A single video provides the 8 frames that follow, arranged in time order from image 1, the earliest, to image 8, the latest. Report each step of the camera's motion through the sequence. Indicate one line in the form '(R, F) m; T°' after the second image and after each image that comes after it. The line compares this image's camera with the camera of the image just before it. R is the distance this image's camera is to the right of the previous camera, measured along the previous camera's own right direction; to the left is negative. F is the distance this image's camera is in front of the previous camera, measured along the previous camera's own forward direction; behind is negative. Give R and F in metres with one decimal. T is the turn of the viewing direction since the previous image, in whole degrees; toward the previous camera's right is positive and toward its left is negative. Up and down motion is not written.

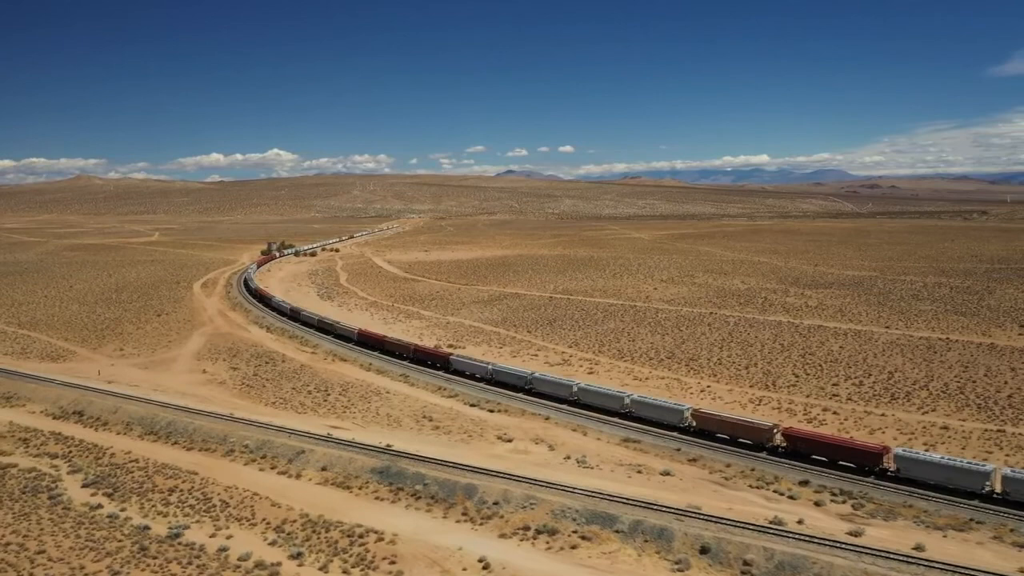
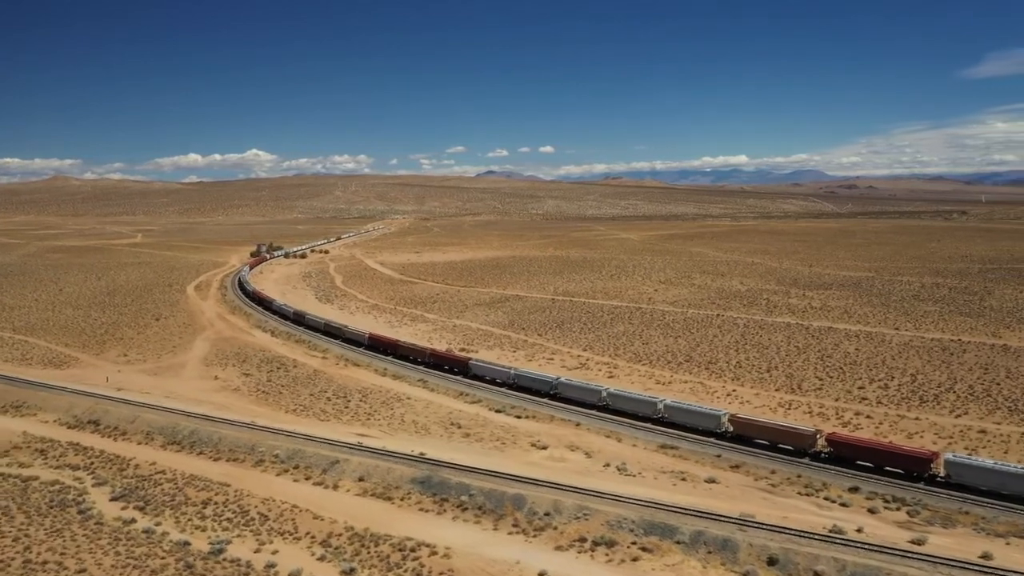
(-1.6, +0.5) m; +1°
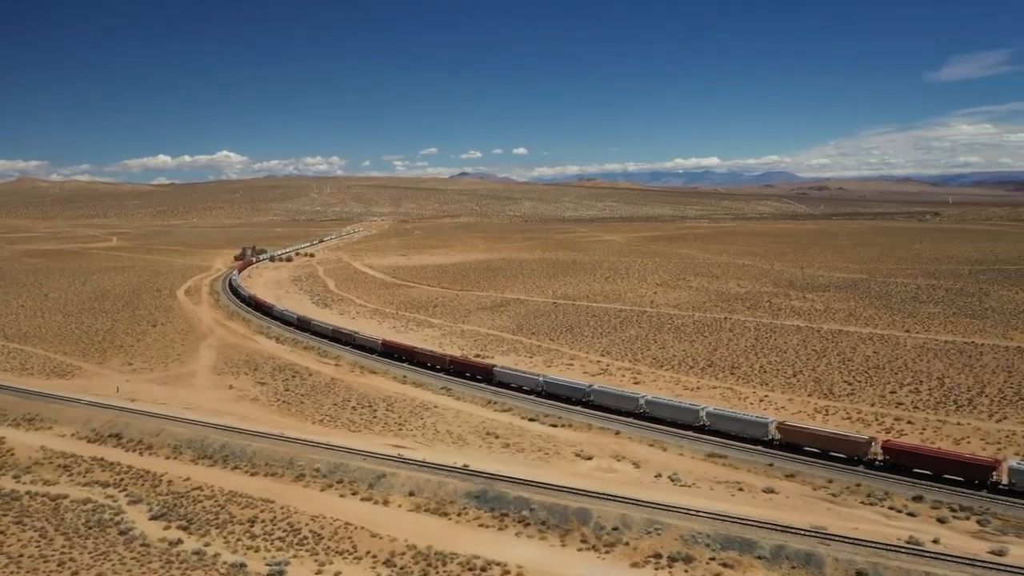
(-2.0, +0.6) m; +2°
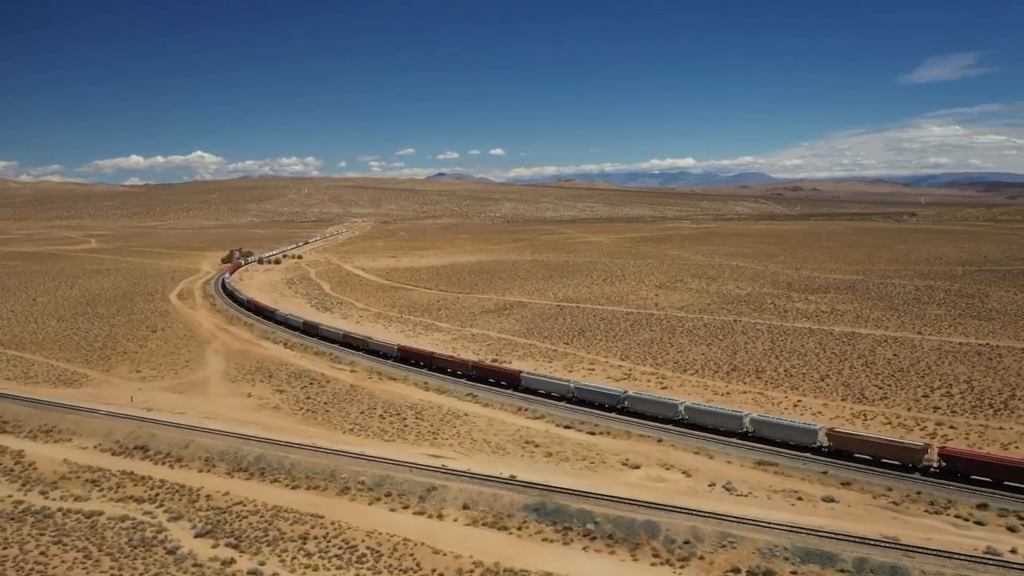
(-1.9, +0.6) m; +2°
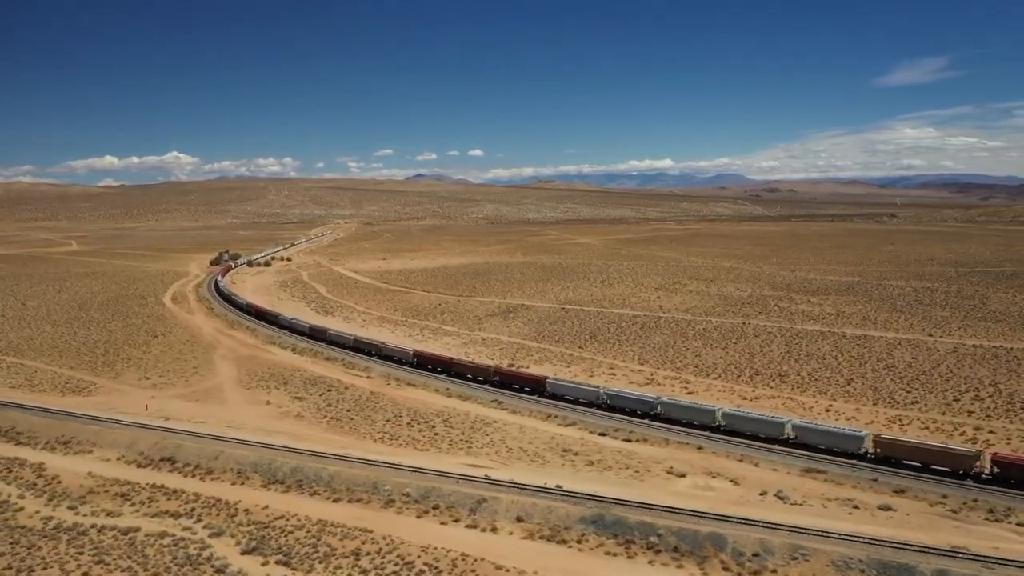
(-1.8, +0.5) m; +2°
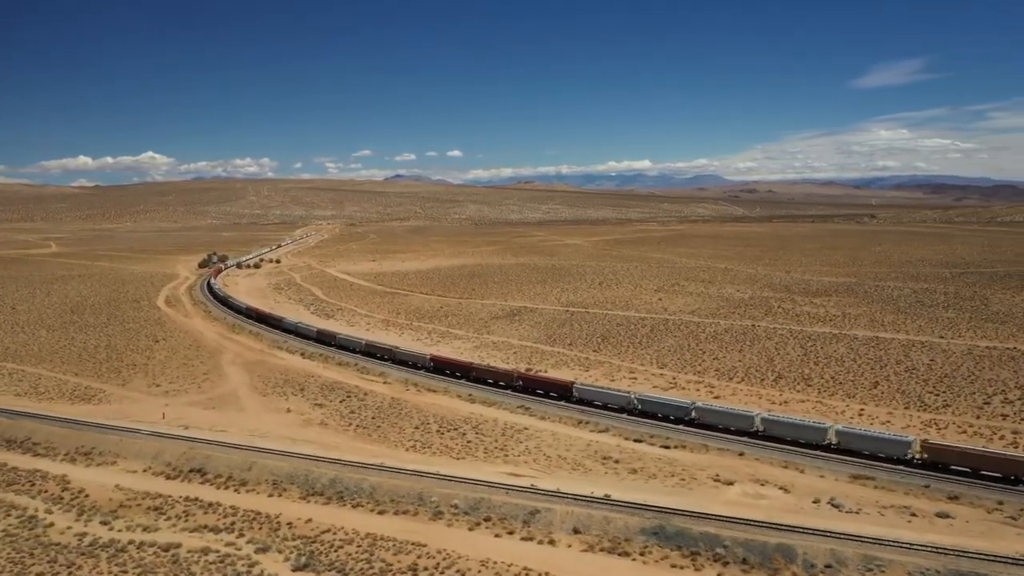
(-1.8, +0.5) m; +2°
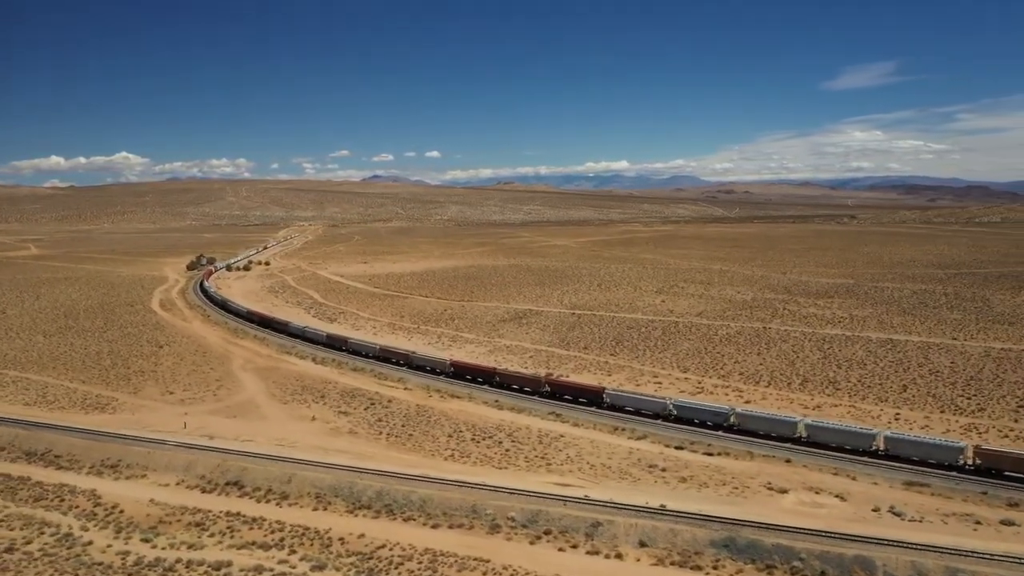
(-1.9, +0.6) m; +2°
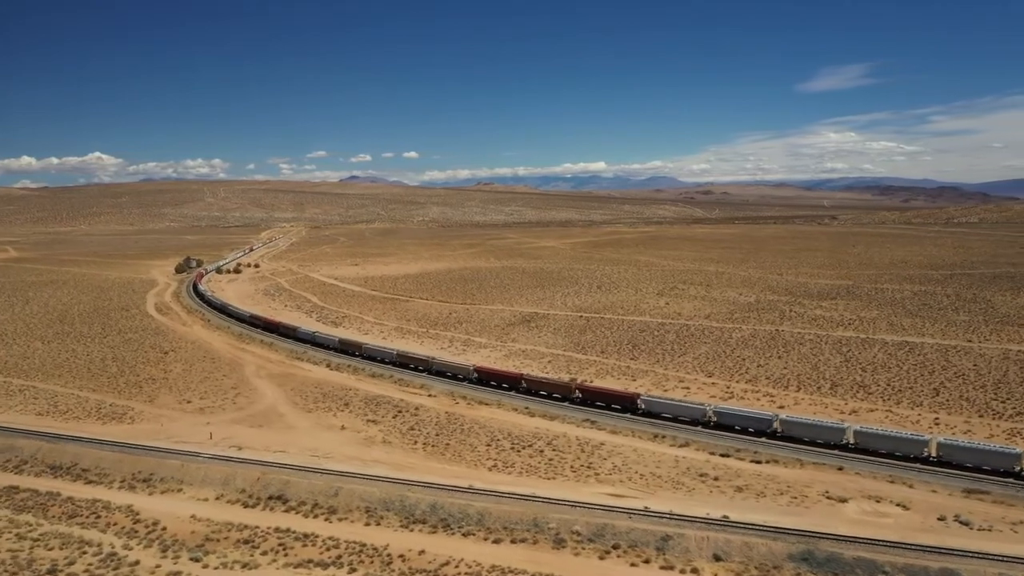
(-2.0, +0.6) m; +2°
